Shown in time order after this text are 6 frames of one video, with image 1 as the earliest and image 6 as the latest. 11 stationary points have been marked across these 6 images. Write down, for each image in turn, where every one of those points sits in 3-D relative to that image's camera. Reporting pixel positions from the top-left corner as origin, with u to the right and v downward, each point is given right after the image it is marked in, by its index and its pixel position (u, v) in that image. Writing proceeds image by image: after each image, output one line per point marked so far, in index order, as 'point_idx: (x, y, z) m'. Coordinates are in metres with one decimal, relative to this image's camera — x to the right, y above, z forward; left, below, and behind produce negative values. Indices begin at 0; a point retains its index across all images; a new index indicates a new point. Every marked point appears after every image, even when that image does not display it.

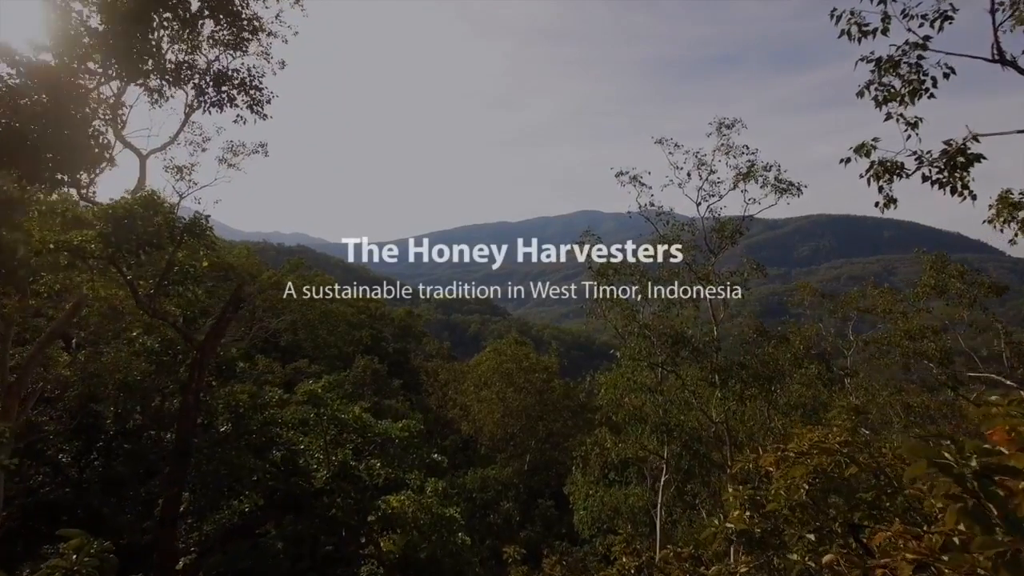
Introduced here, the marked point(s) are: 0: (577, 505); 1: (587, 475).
0: (+1.4, -4.8, +13.0) m
1: (+1.7, -4.1, +13.0) m
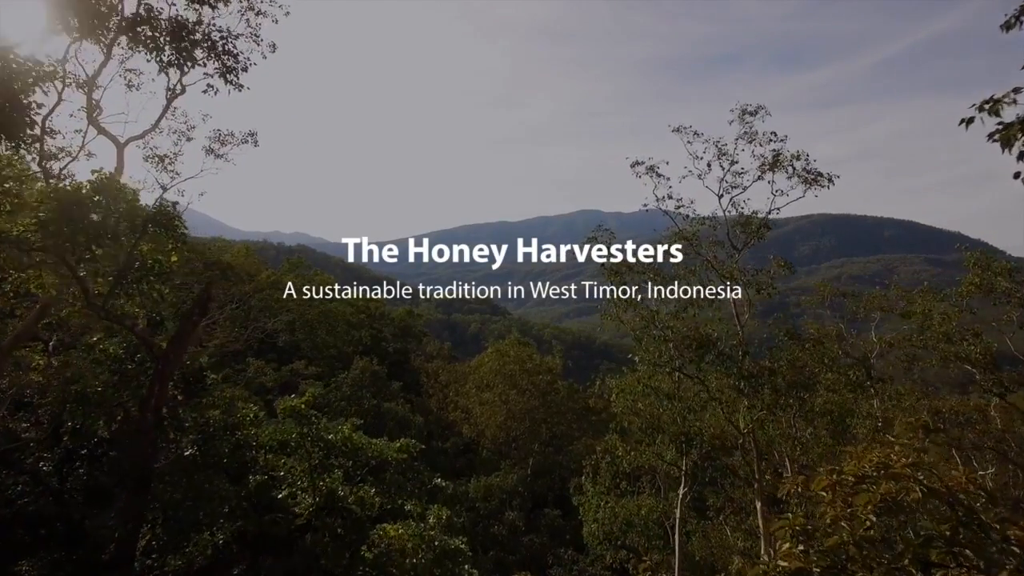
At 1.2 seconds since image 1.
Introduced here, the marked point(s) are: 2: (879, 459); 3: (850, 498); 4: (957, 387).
0: (+1.5, -4.8, +12.3) m
1: (+1.8, -4.1, +12.3) m
2: (+2.7, -1.2, +4.4) m
3: (+2.3, -1.4, +4.1) m
4: (+13.0, -2.9, +17.6) m
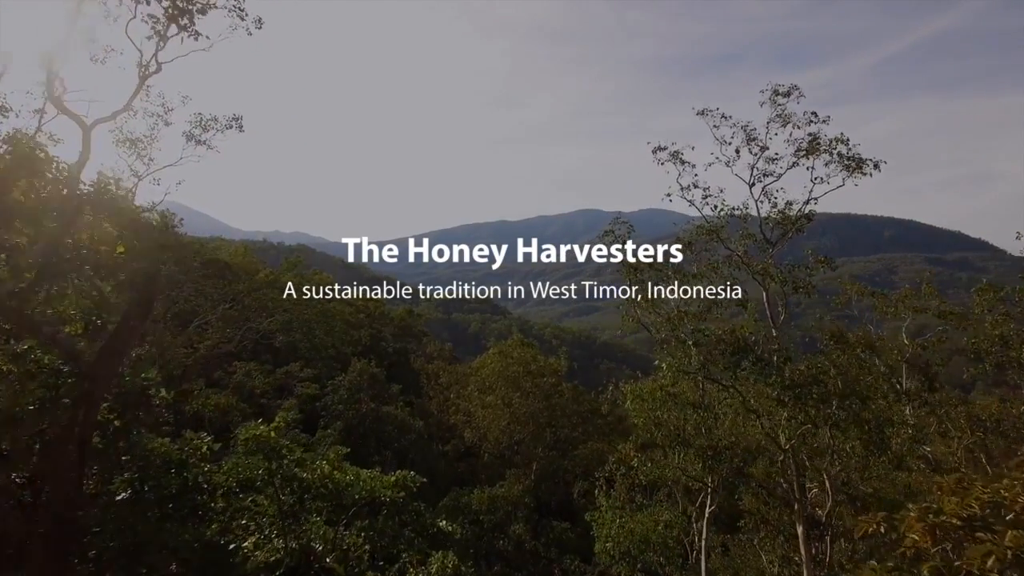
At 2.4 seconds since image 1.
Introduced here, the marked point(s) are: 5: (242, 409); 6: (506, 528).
0: (+1.6, -4.7, +11.5) m
1: (+1.9, -4.1, +11.5) m
2: (+2.8, -1.2, +3.5) m
3: (+2.4, -1.4, +3.3) m
4: (+13.1, -2.8, +16.8) m
5: (-6.3, -2.9, +14.1) m
6: (-0.2, -6.4, +16.0) m
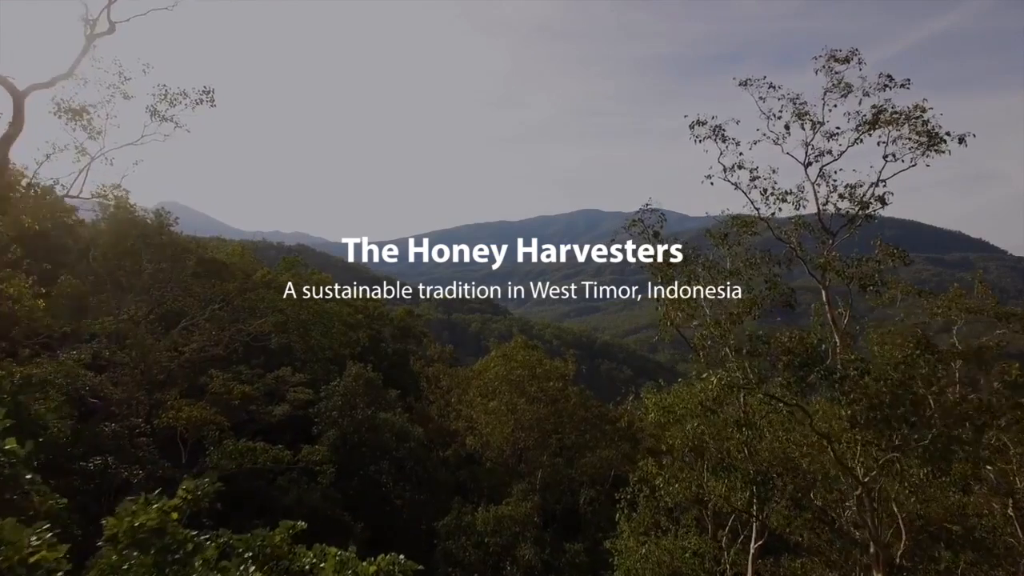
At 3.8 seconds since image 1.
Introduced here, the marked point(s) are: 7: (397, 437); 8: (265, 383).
0: (+1.8, -4.7, +10.4) m
1: (+2.1, -4.0, +10.3) m
2: (+2.9, -1.2, +2.4) m
3: (+2.6, -1.4, +2.1) m
4: (+13.3, -2.8, +15.6) m
5: (-6.2, -2.8, +12.9) m
6: (0.0, -6.4, +14.9) m
7: (-3.8, -4.9, +19.7) m
8: (-8.1, -3.1, +19.7) m
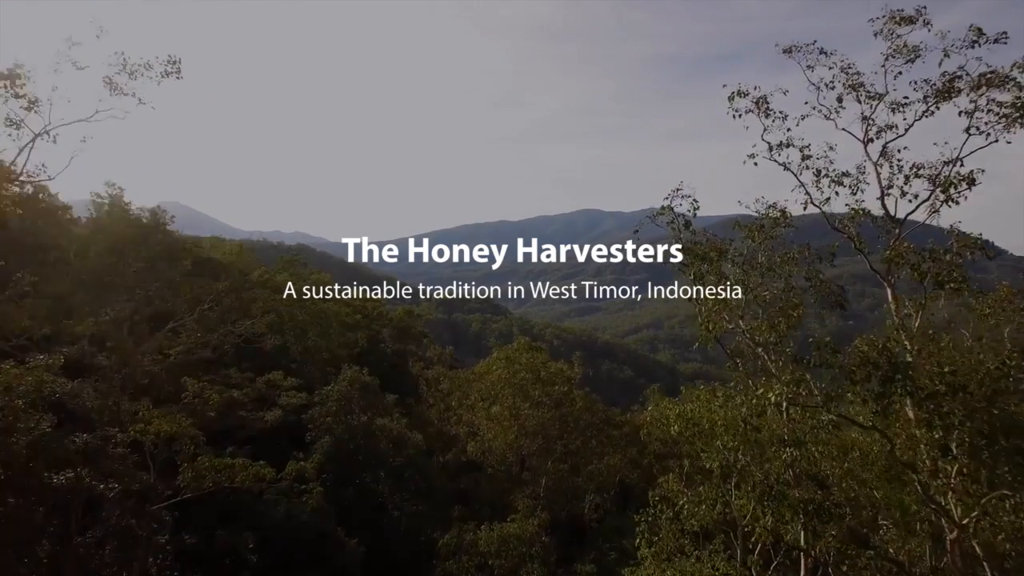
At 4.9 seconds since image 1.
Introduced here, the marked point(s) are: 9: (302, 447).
0: (+1.9, -4.7, +9.4) m
1: (+2.2, -4.0, +9.4) m
2: (+3.0, -1.2, +1.4) m
3: (+2.7, -1.4, +1.1) m
4: (+13.4, -2.8, +14.6) m
5: (-6.1, -2.8, +11.9) m
6: (+0.1, -6.3, +13.9) m
7: (-3.6, -4.8, +18.7) m
8: (-8.0, -3.1, +18.7) m
9: (-6.8, -5.1, +19.3) m
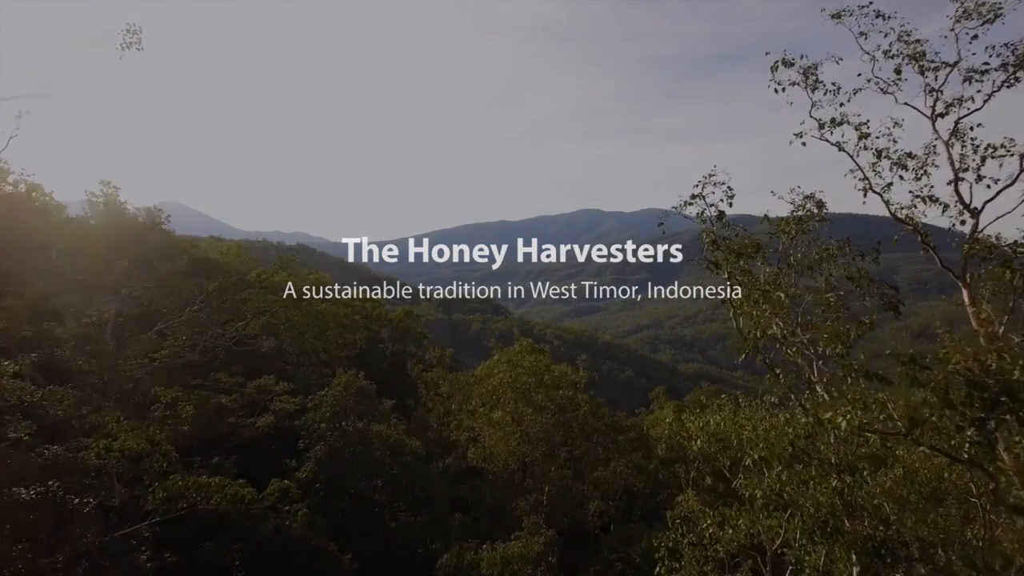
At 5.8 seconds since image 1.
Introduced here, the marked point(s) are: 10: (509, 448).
0: (+2.0, -4.7, +8.6) m
1: (+2.2, -4.0, +8.5) m
2: (+3.1, -1.2, +0.6) m
3: (+2.8, -1.4, +0.3) m
4: (+13.5, -2.8, +13.8) m
5: (-6.0, -2.8, +11.1) m
6: (+0.2, -6.3, +13.1) m
7: (-3.6, -4.9, +17.9) m
8: (-7.9, -3.1, +17.9) m
9: (-6.7, -5.1, +18.4) m
10: (-0.1, -5.2, +19.6) m
